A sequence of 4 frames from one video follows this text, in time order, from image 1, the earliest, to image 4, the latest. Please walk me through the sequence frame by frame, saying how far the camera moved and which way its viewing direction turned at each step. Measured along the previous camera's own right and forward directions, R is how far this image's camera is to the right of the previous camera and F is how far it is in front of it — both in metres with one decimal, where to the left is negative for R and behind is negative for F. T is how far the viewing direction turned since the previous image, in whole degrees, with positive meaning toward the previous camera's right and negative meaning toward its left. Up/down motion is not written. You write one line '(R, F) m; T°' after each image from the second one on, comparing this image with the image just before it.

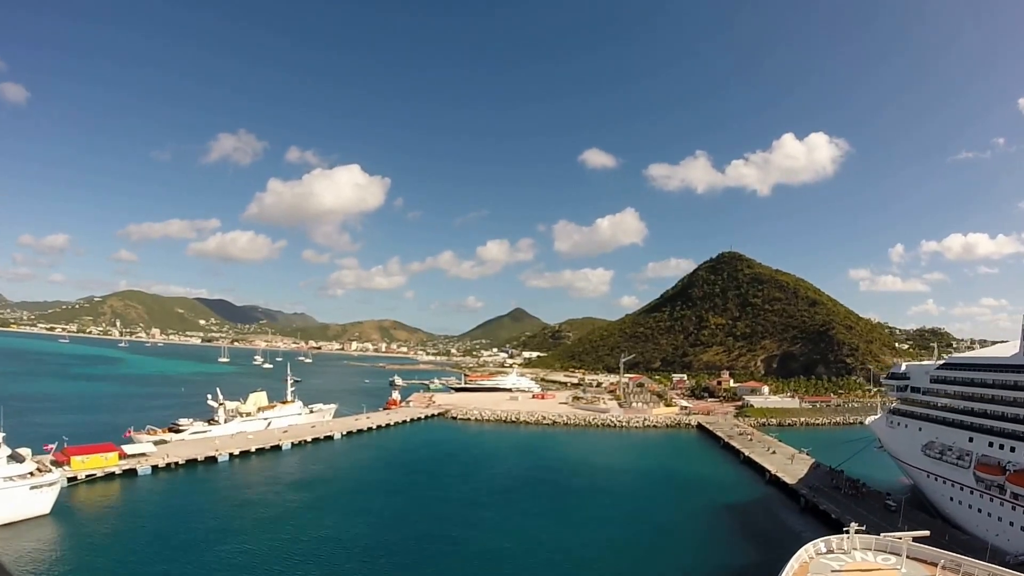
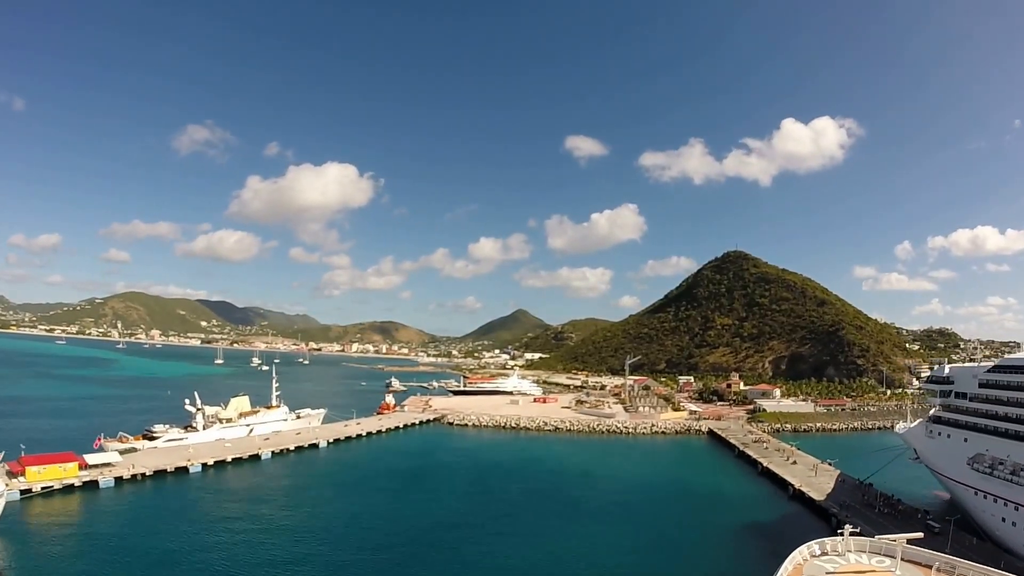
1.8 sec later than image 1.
(+0.4, +3.9) m; 0°
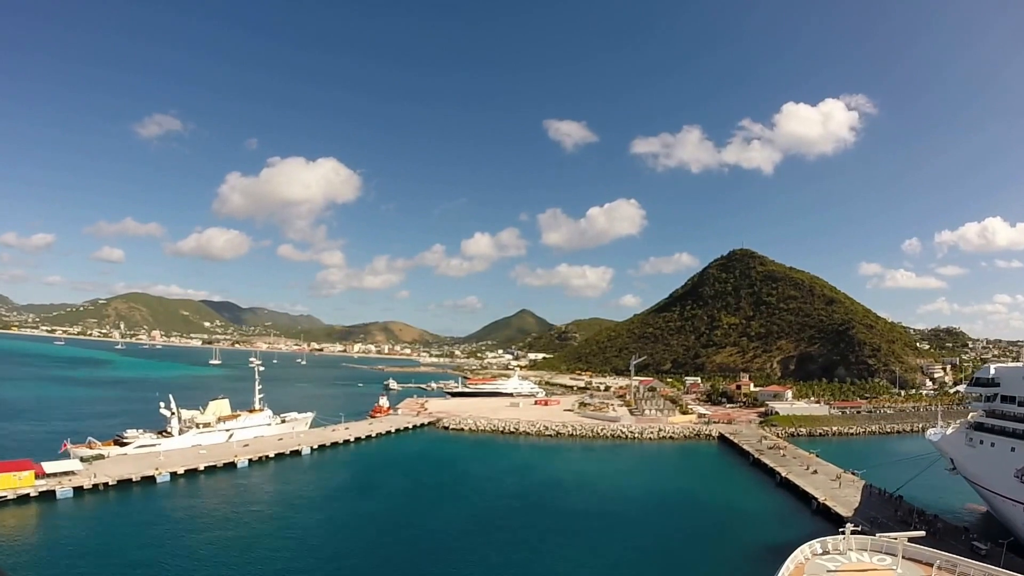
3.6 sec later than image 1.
(+0.6, +3.5) m; 0°
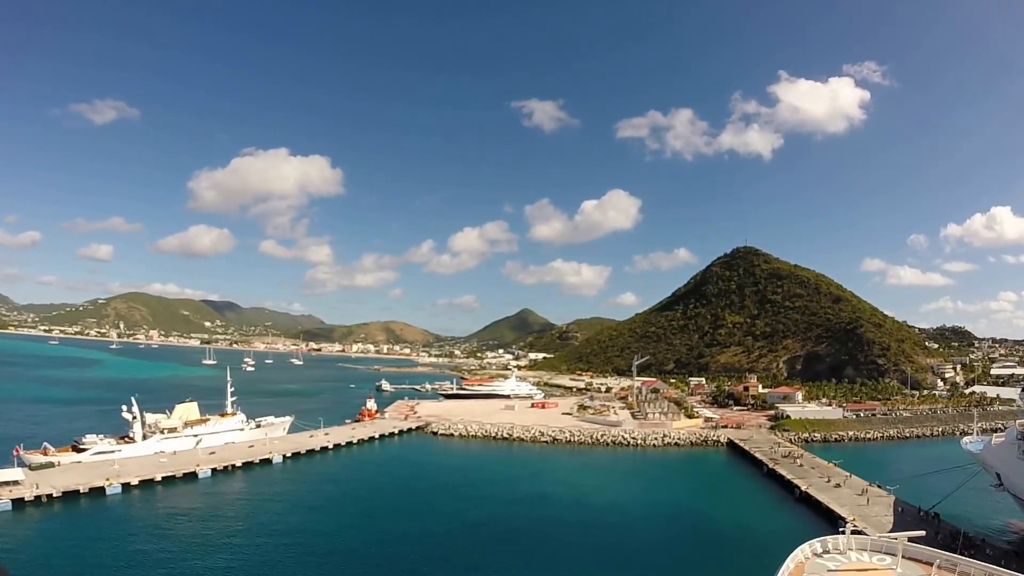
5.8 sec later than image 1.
(+0.9, +4.2) m; 0°
